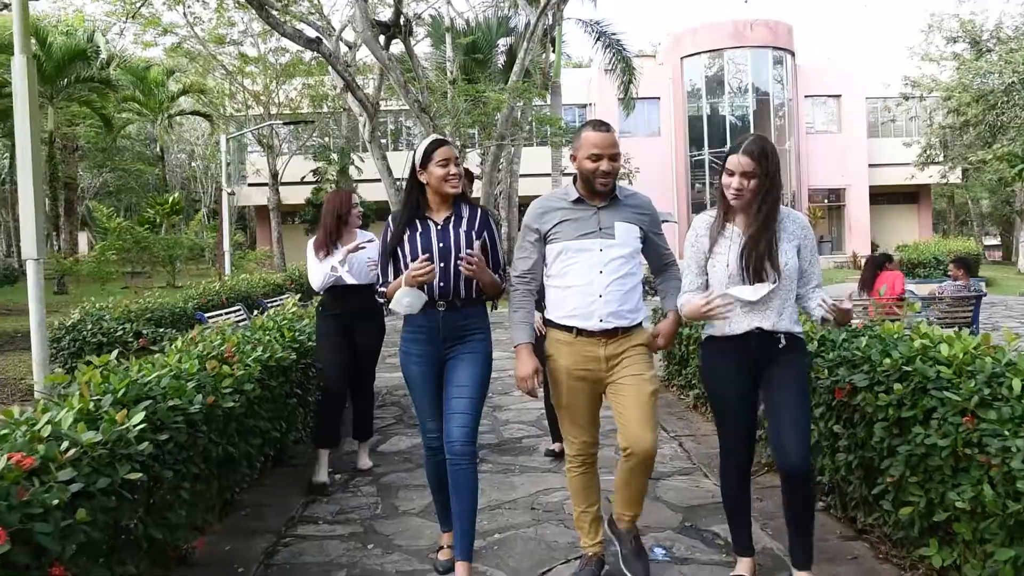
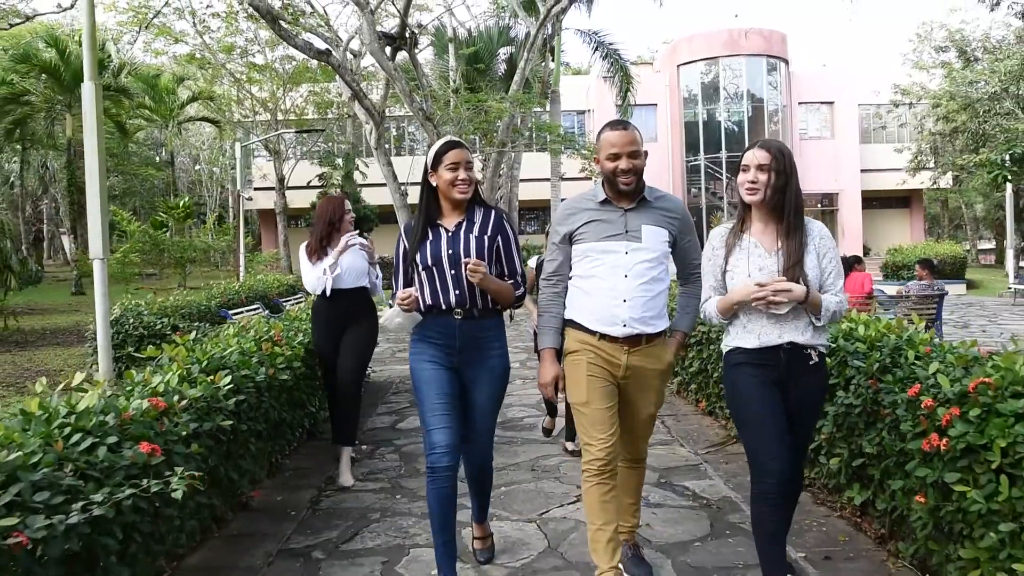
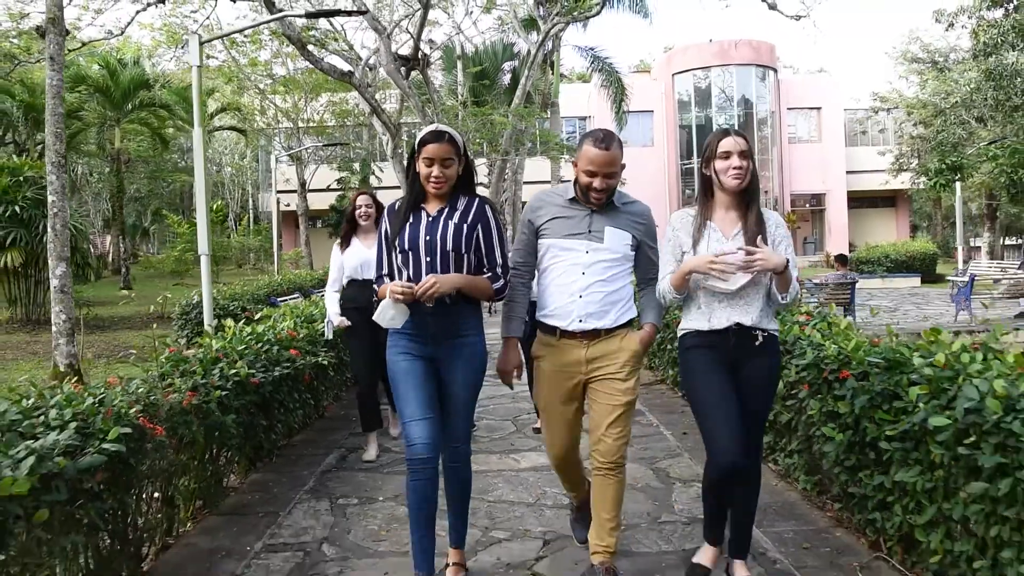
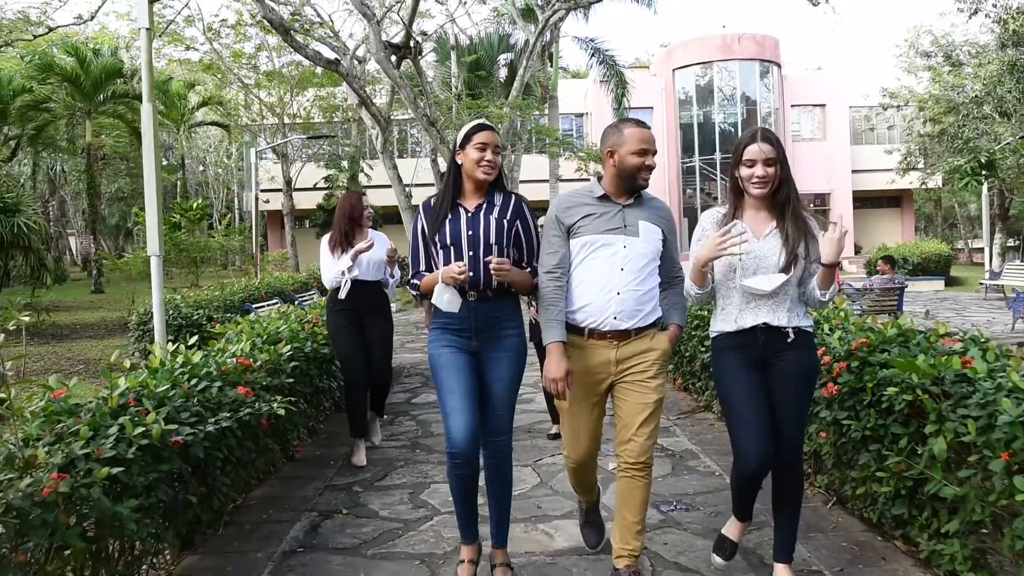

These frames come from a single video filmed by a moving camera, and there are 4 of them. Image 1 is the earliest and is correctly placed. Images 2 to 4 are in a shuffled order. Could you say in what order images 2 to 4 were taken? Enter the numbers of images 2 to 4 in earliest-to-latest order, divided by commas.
2, 4, 3
